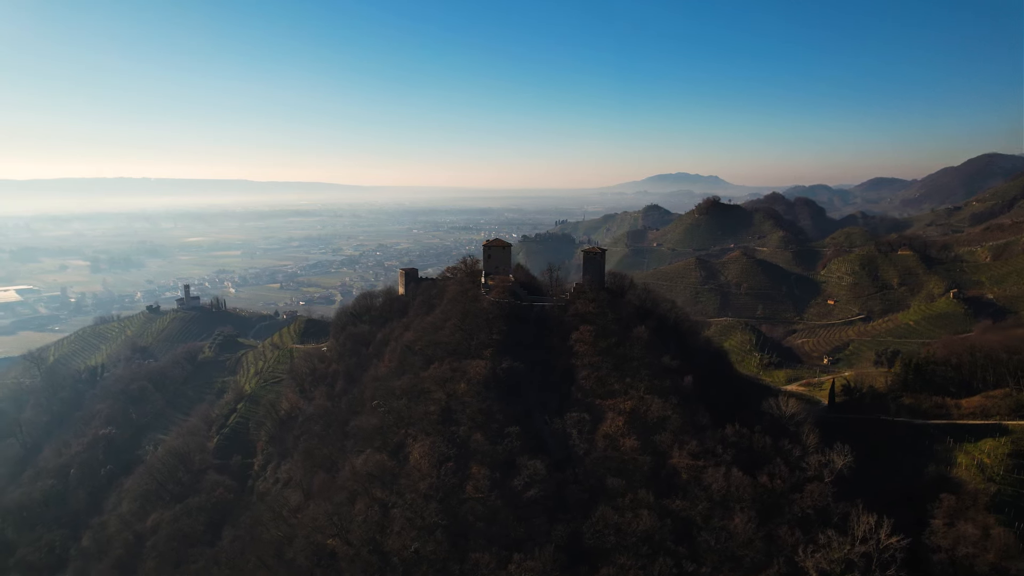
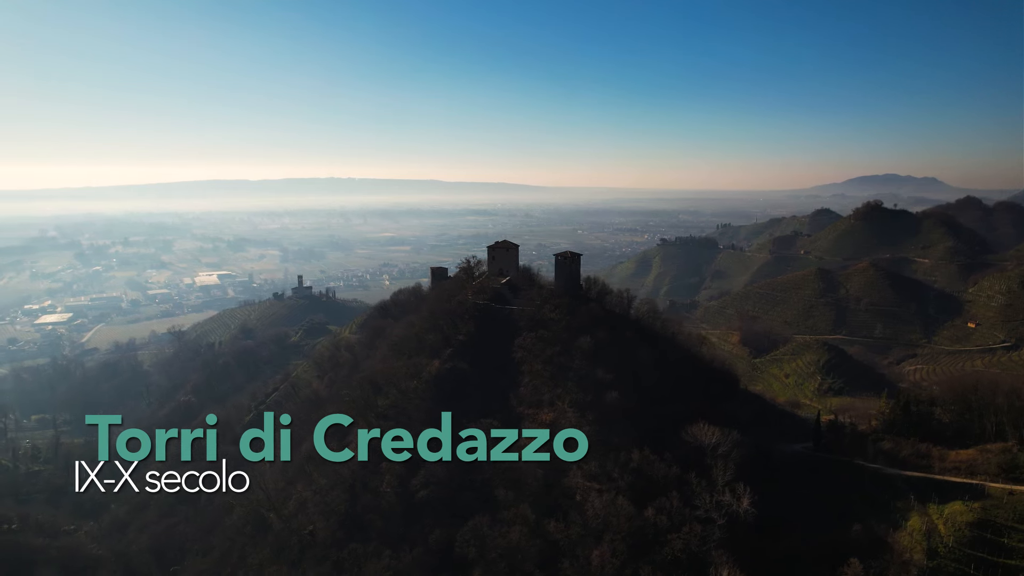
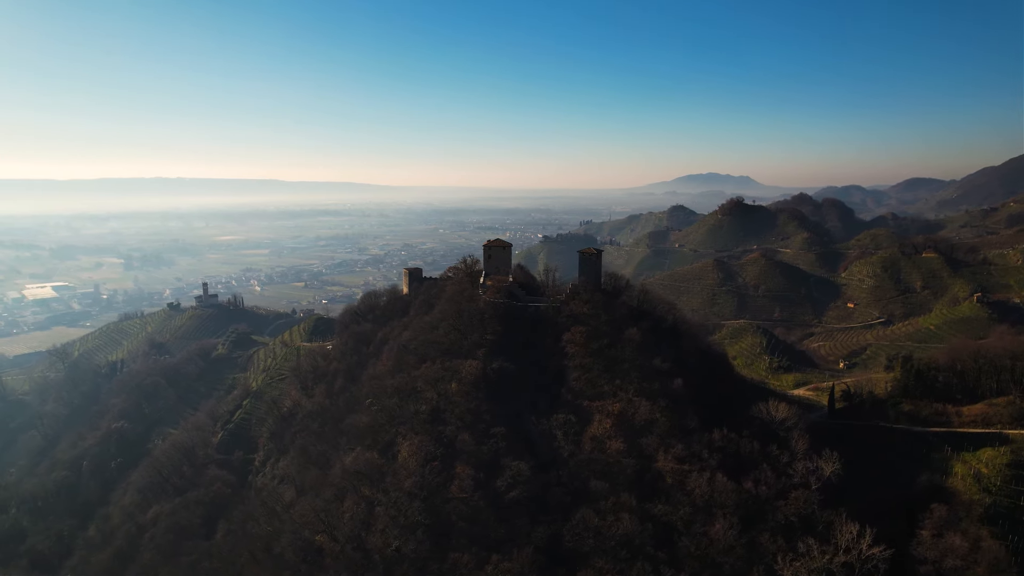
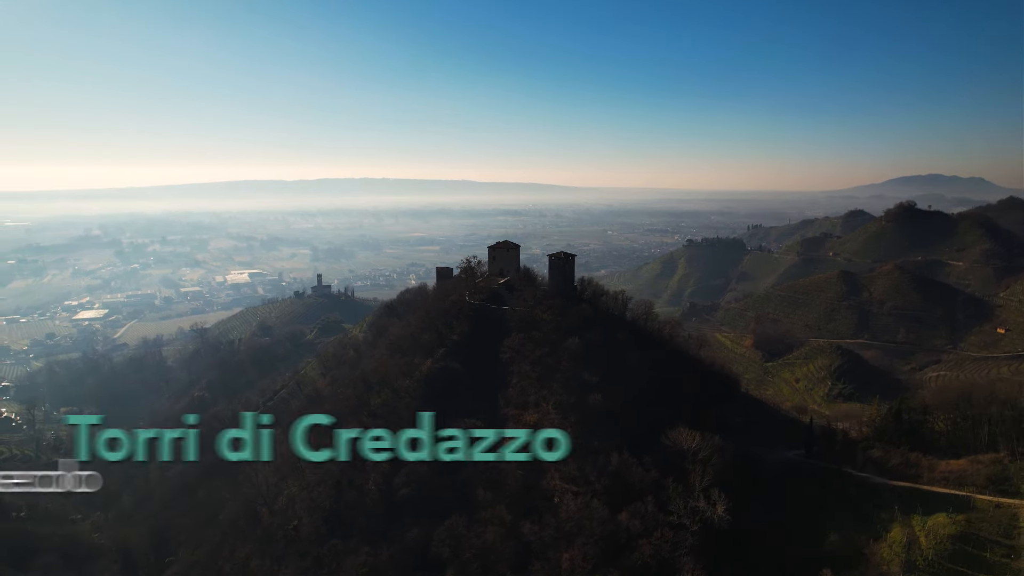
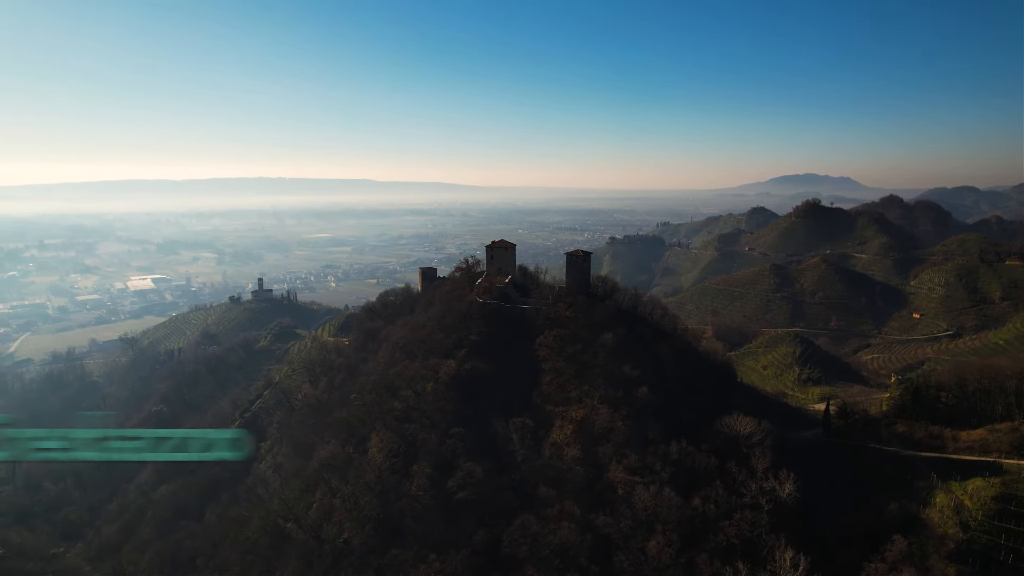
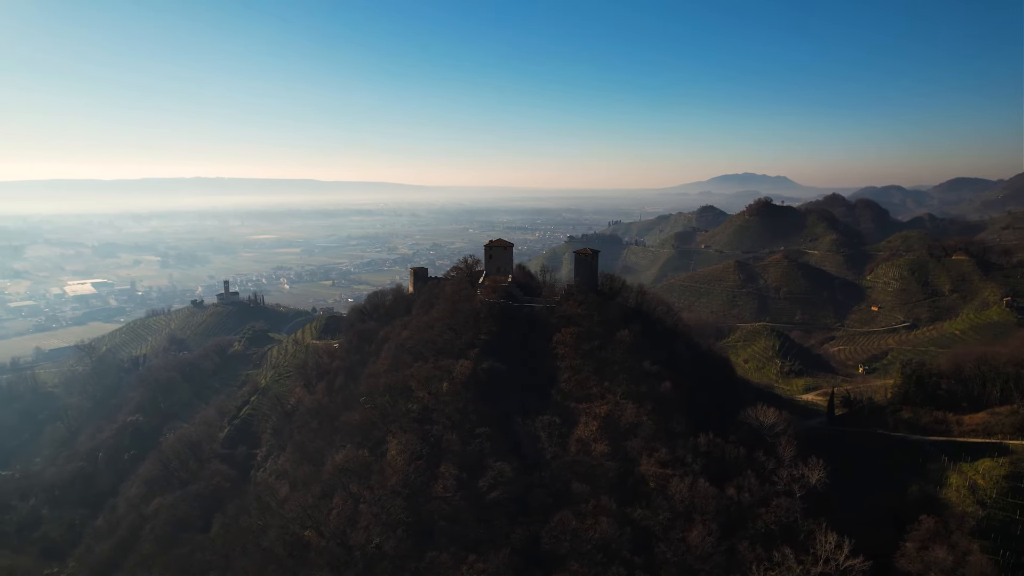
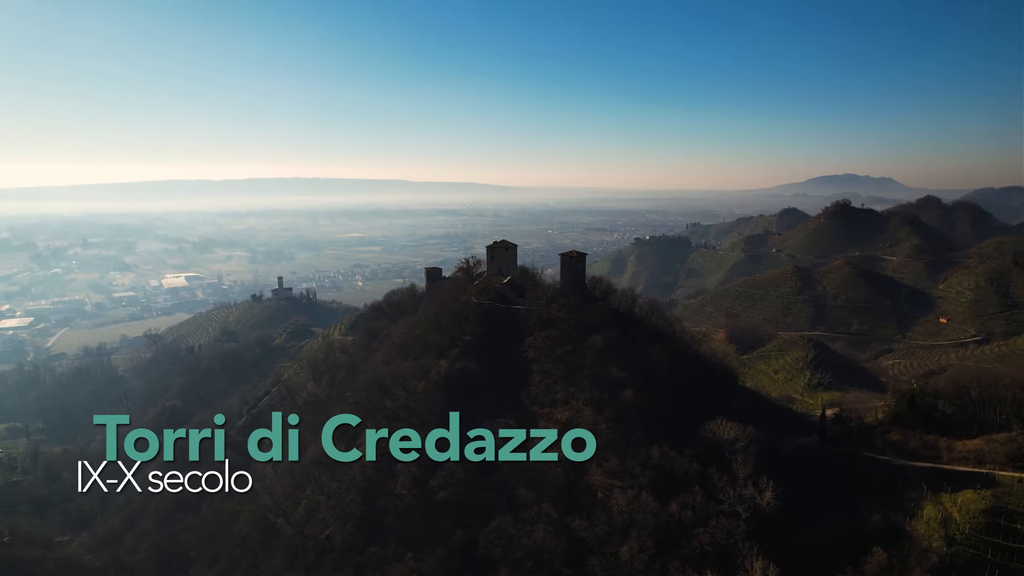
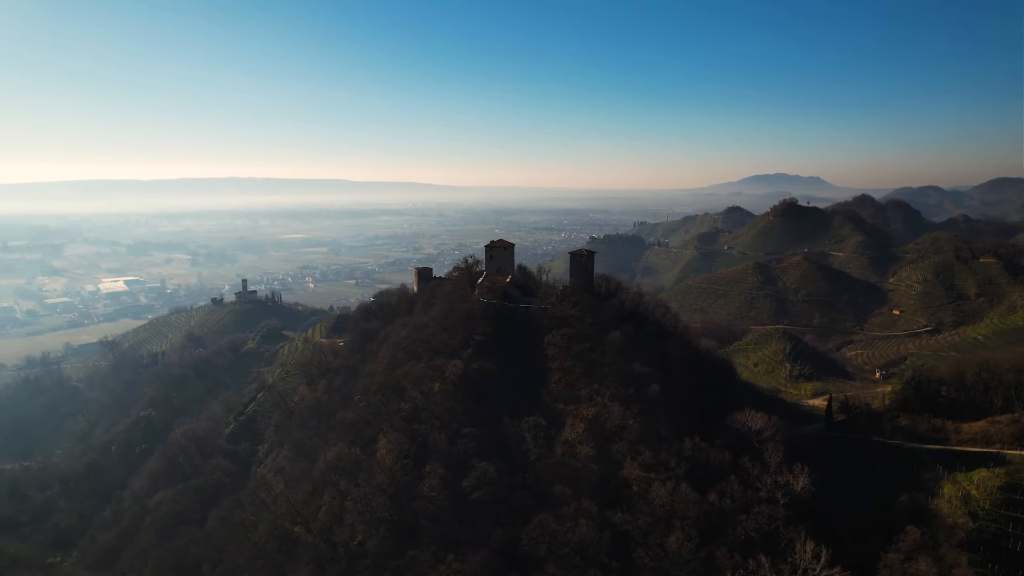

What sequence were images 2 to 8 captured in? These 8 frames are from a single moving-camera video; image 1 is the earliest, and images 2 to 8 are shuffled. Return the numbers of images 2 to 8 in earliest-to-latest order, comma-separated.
3, 6, 8, 5, 7, 2, 4
